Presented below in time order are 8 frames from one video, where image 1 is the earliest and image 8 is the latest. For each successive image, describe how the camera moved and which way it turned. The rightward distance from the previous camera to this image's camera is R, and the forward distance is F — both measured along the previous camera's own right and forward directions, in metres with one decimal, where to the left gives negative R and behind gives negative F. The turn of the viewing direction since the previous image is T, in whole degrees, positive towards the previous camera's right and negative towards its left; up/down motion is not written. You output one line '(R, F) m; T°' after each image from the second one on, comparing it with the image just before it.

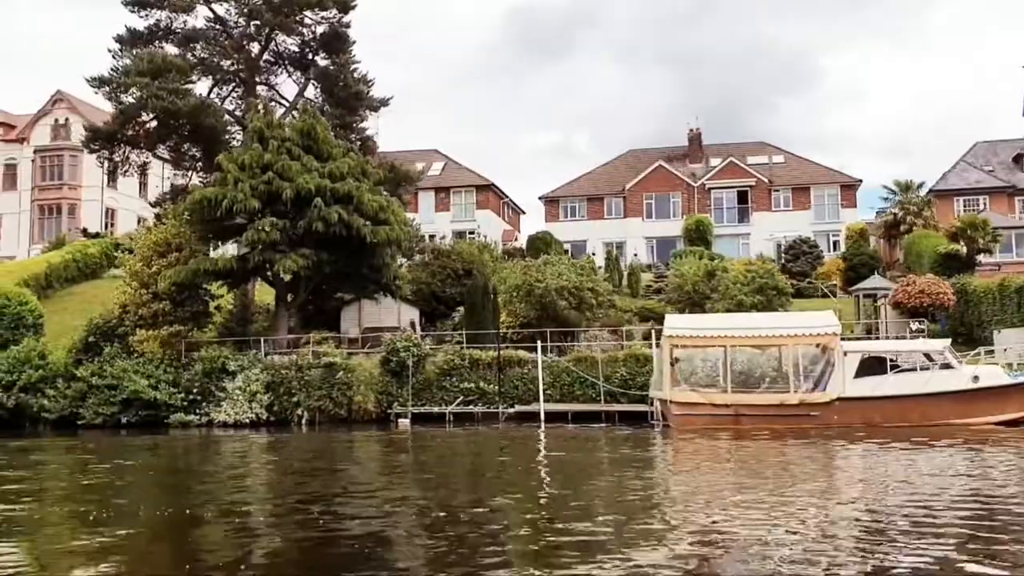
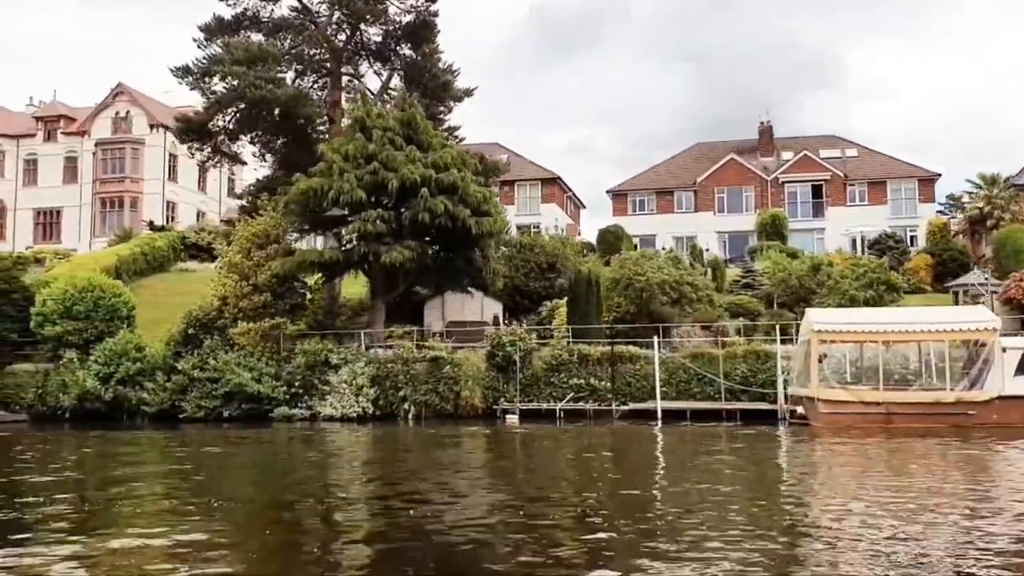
(-2.8, +0.8) m; -1°
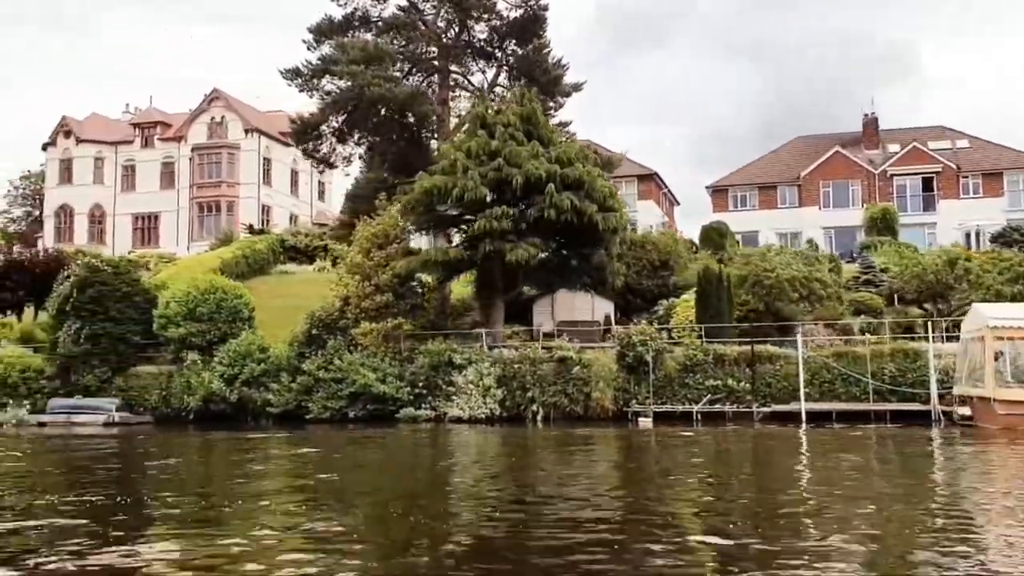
(-2.0, +0.7) m; -4°
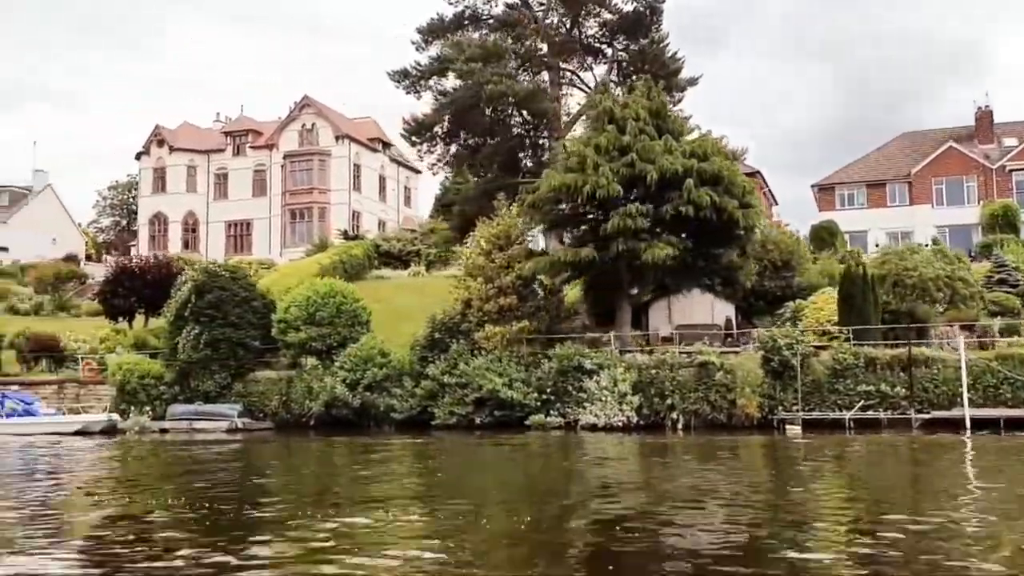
(-2.2, +1.1) m; -4°
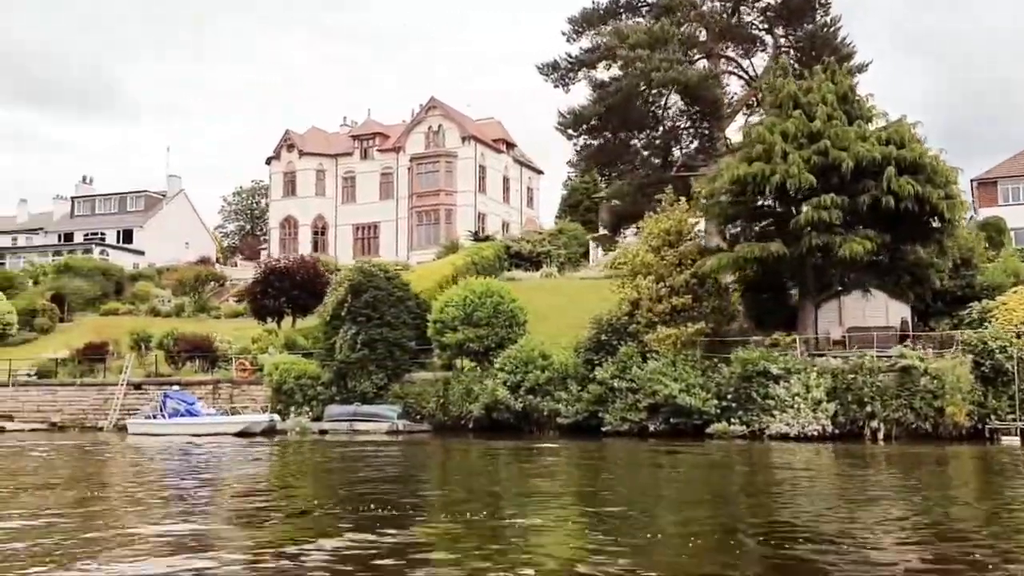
(-2.3, +1.4) m; -6°
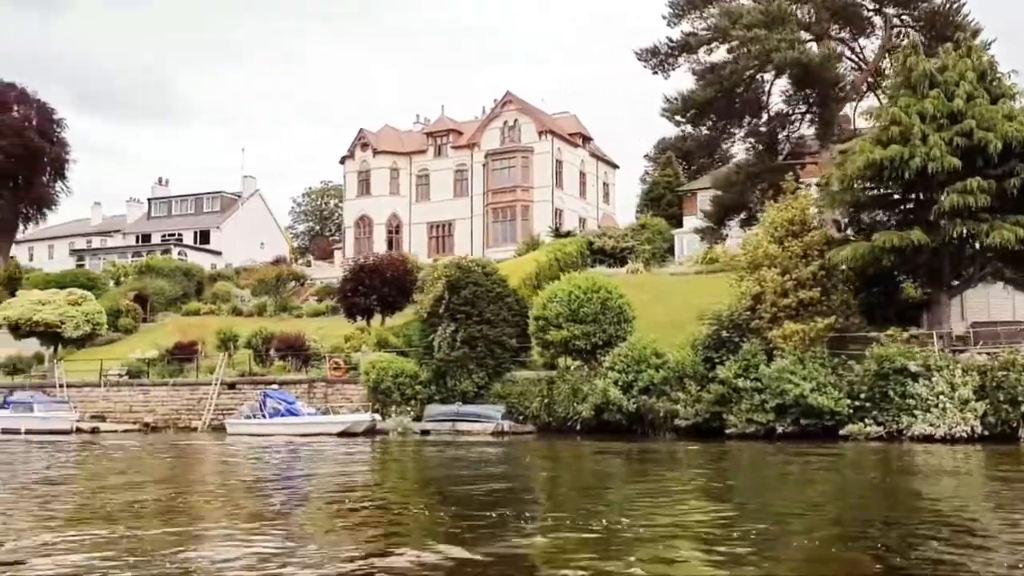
(-1.7, +1.3) m; -3°
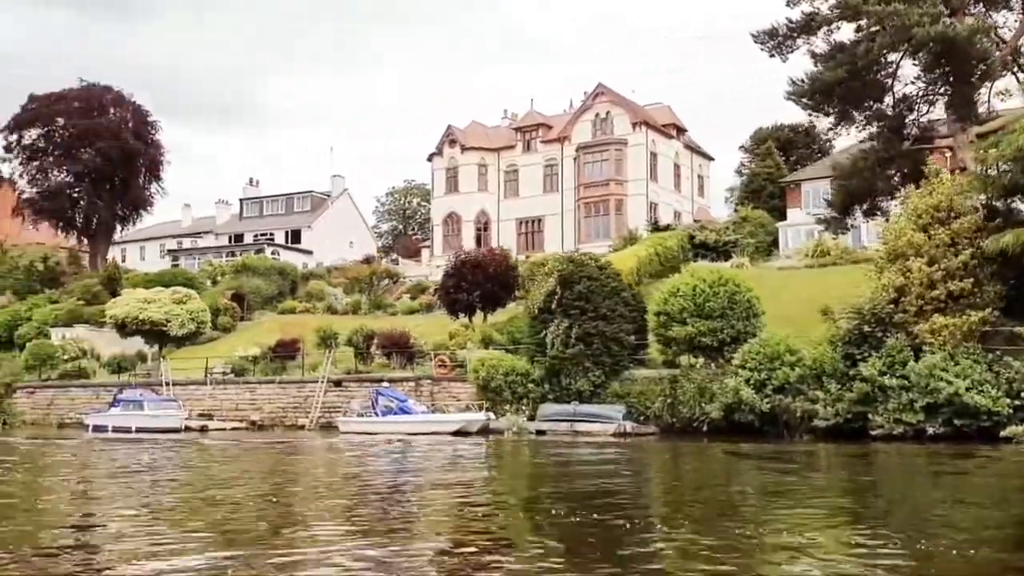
(-1.5, +1.2) m; -4°
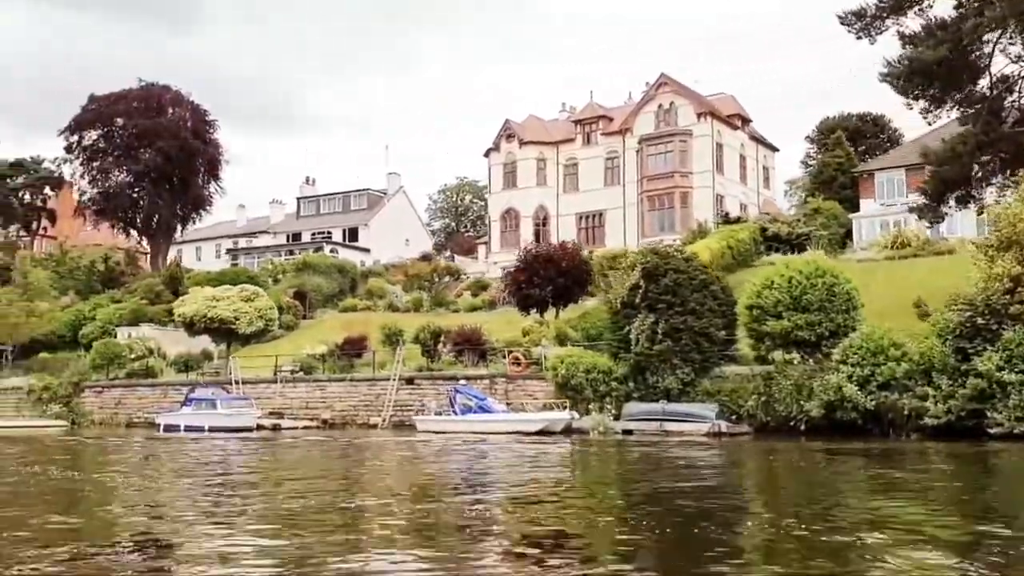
(-1.3, +1.1) m; -3°
